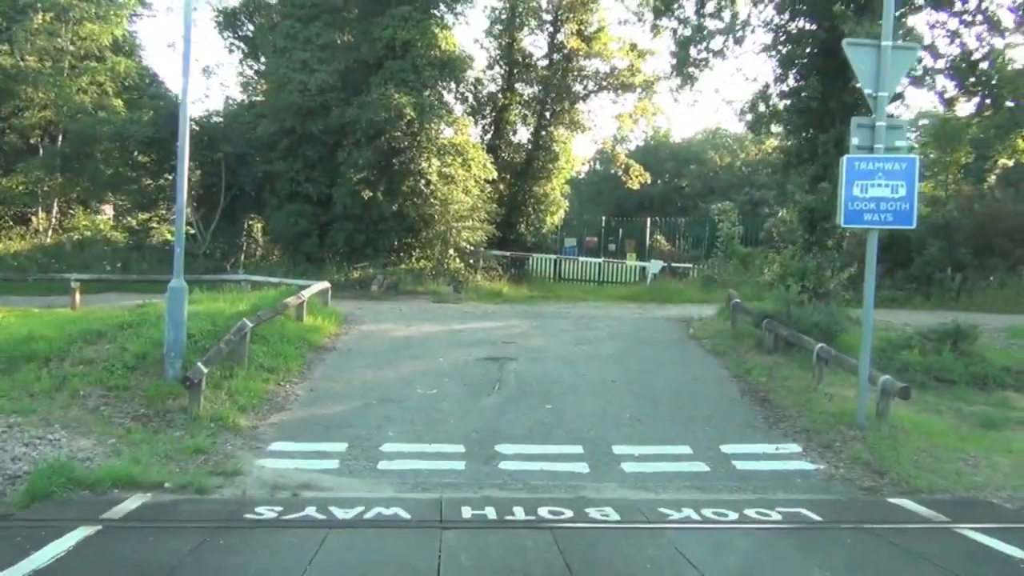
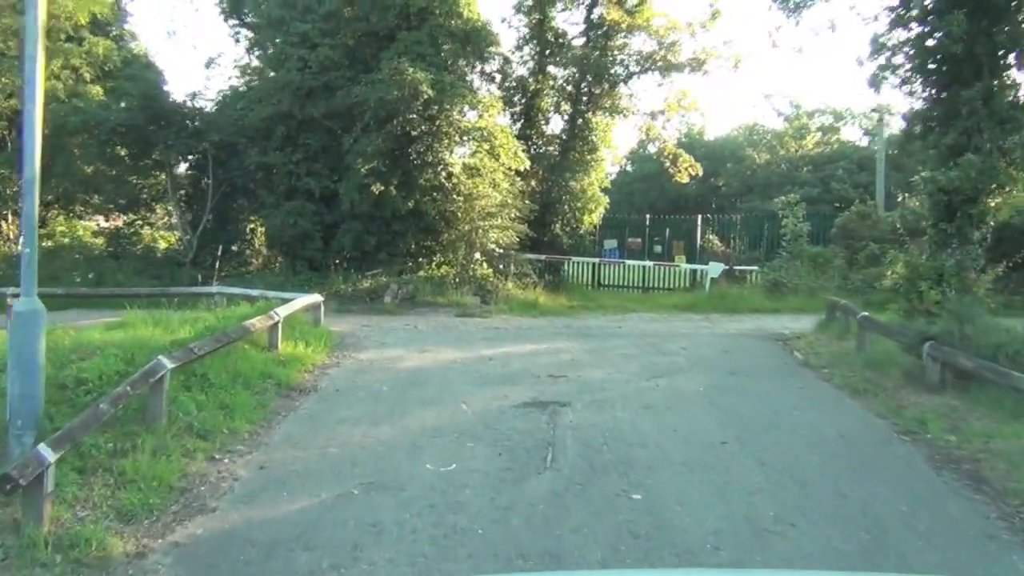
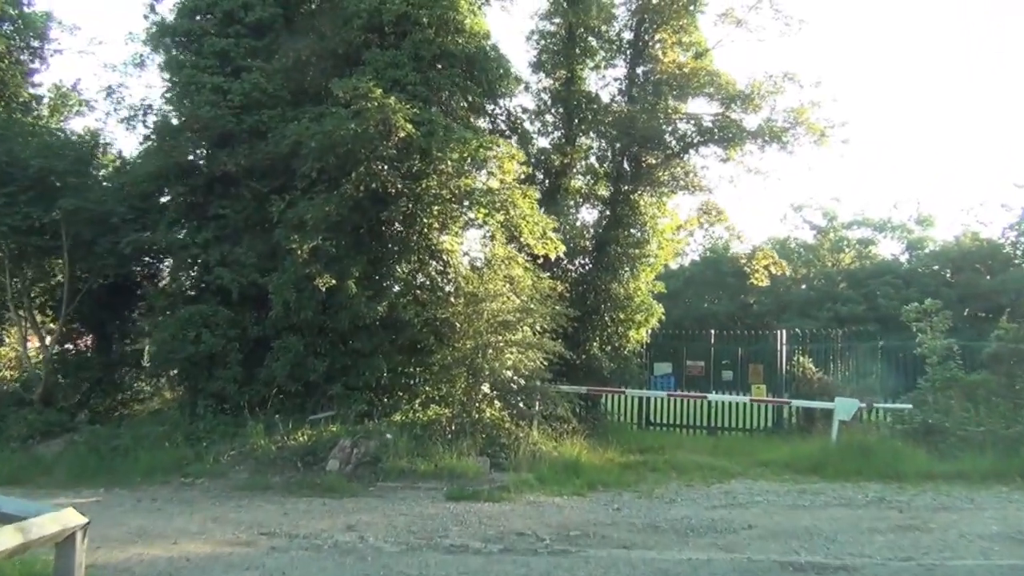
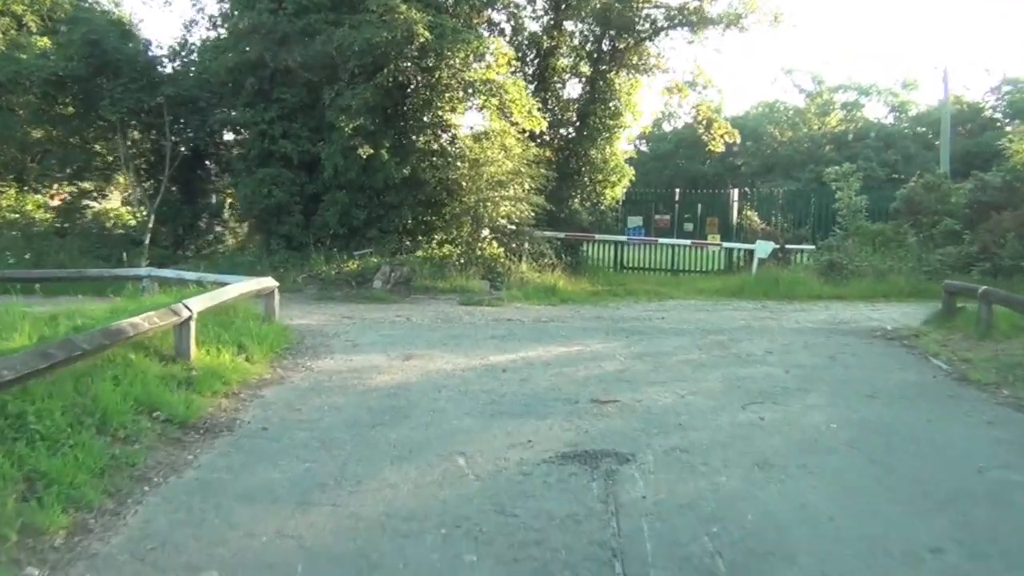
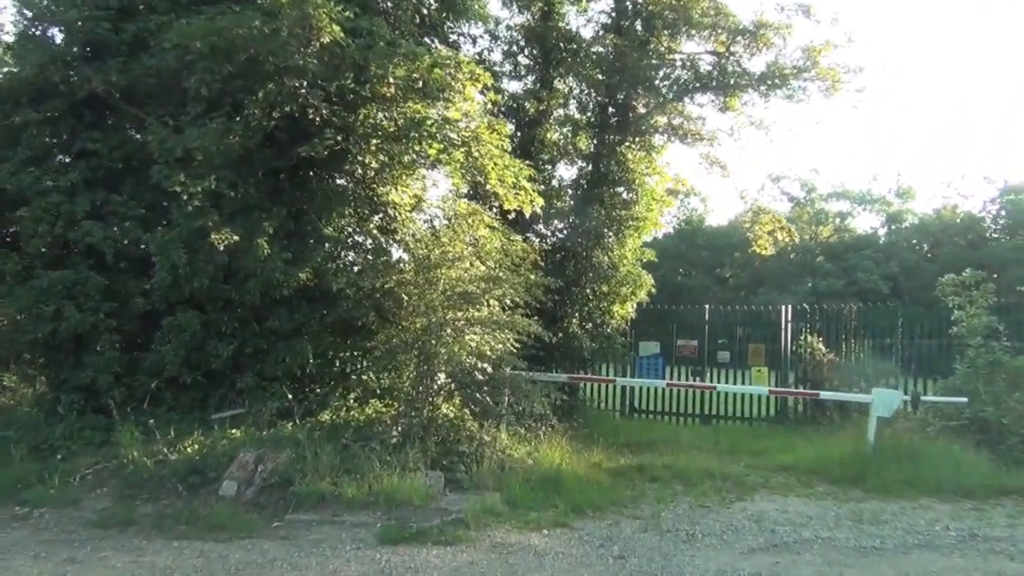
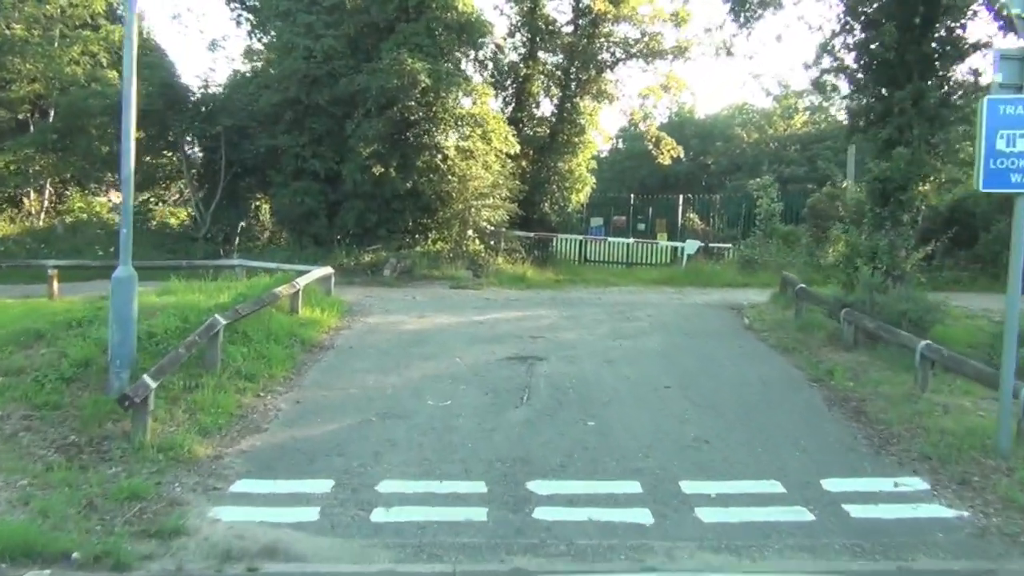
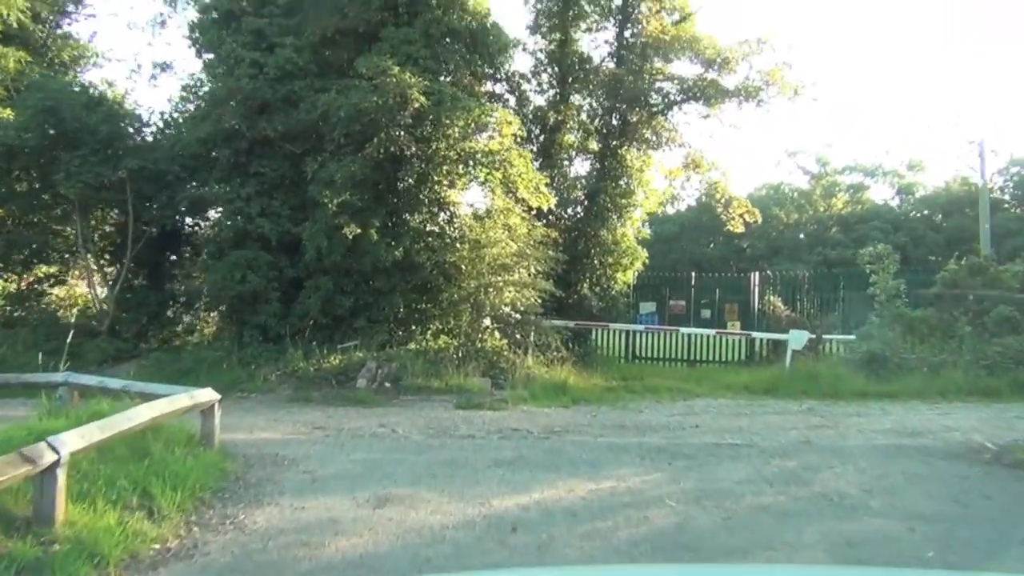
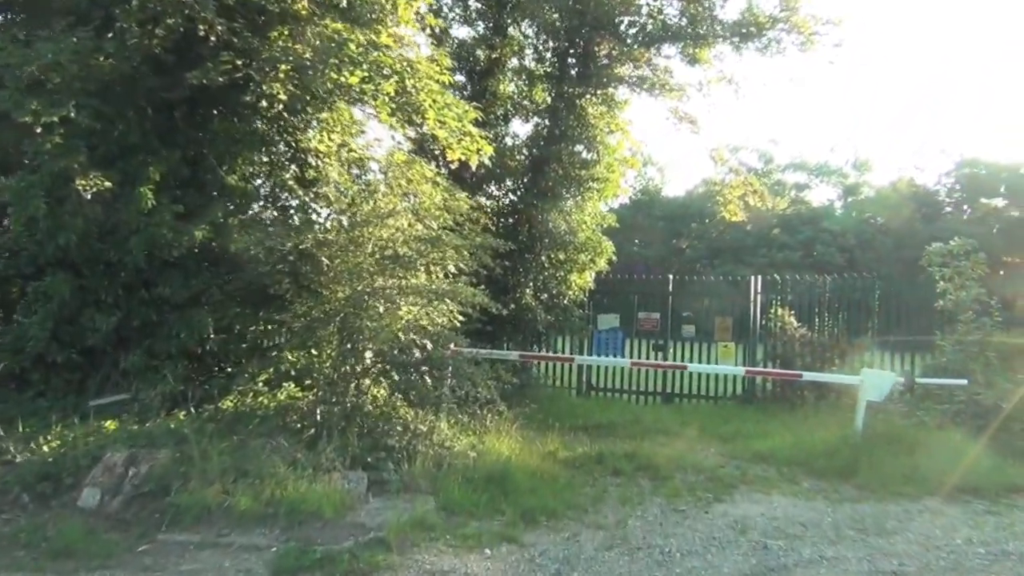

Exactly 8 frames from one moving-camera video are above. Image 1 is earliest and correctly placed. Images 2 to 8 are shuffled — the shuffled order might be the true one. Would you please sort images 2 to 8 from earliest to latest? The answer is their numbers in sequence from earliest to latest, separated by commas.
6, 2, 4, 7, 3, 5, 8
